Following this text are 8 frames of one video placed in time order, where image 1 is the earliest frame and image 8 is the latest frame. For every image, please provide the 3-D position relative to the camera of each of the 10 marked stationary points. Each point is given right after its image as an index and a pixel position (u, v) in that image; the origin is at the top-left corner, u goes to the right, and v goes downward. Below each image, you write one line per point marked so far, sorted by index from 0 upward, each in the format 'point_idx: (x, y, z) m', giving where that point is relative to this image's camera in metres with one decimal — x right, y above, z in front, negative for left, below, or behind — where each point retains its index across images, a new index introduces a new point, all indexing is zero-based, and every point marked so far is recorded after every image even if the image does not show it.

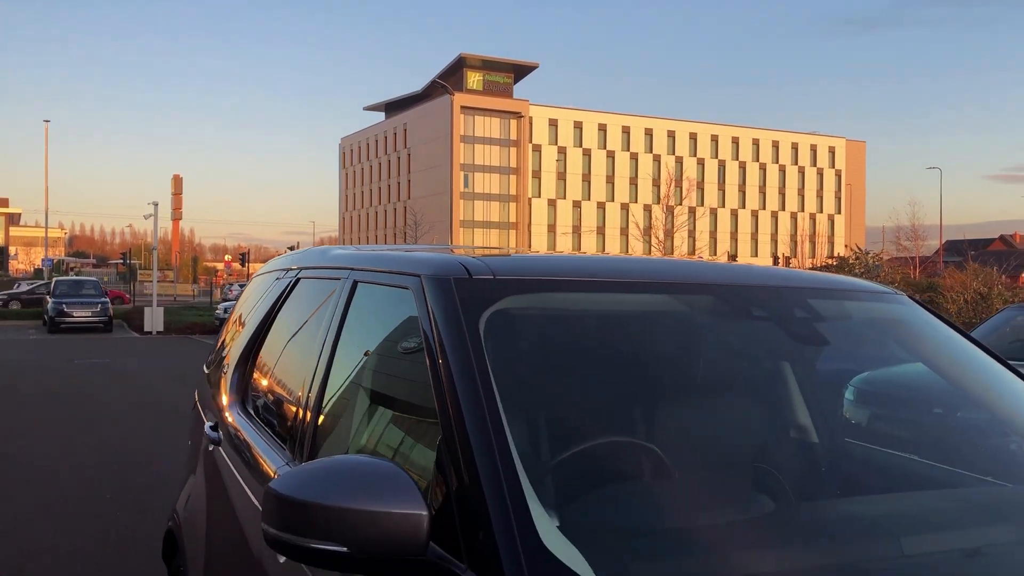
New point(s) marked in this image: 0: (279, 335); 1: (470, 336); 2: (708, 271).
0: (-0.8, -0.2, +3.0) m
1: (-0.1, -0.1, +1.8) m
2: (+0.5, 0.0, +2.3) m
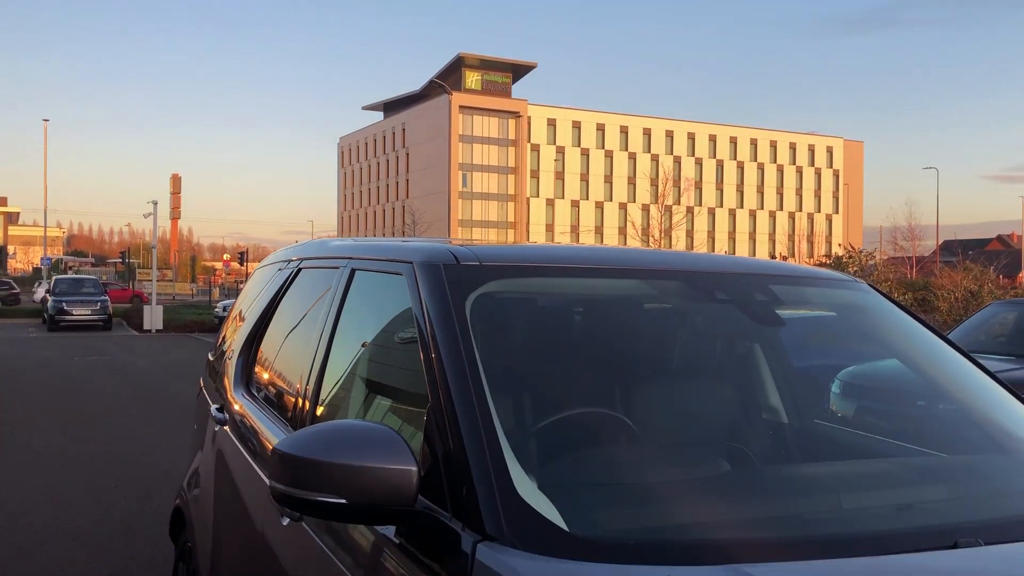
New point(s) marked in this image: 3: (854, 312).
0: (-0.9, -0.1, +3.2) m
1: (-0.1, -0.1, +2.0) m
2: (+0.4, +0.1, +2.5) m
3: (+1.0, -0.1, +2.6) m
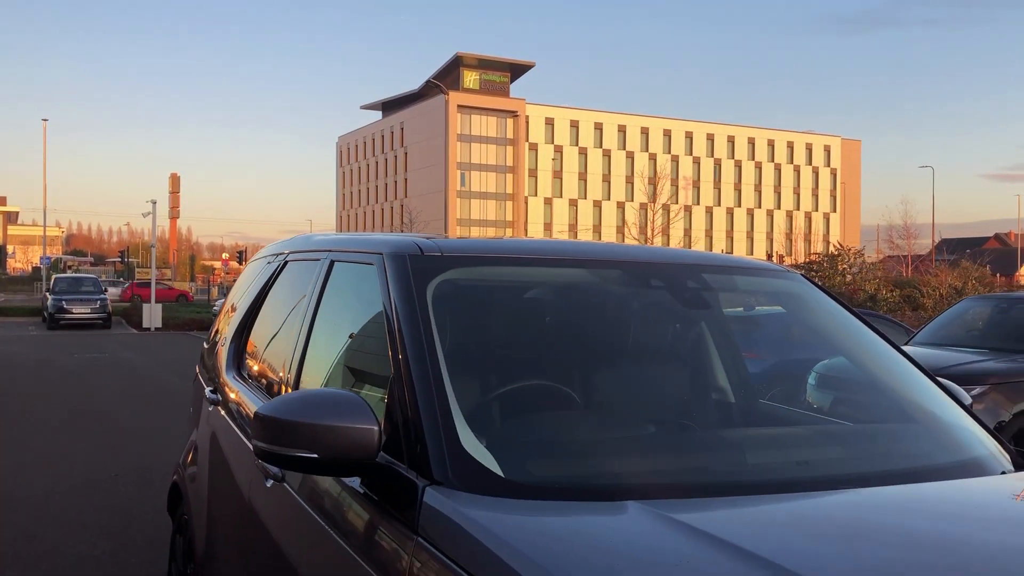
0: (-1.0, -0.1, +3.4) m
1: (-0.2, 0.0, +2.2) m
2: (+0.3, +0.1, +2.7) m
3: (+0.9, 0.0, +2.9) m
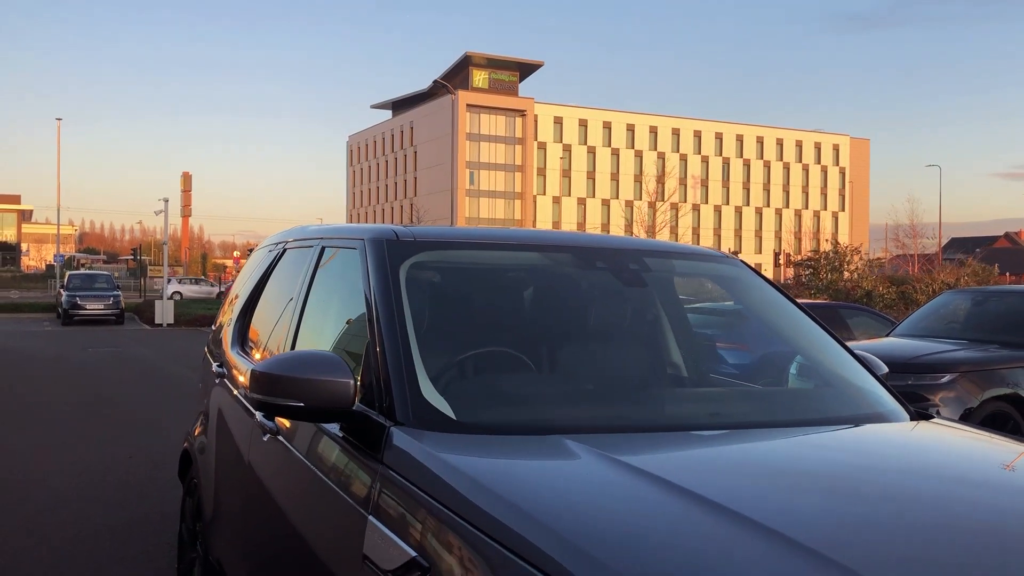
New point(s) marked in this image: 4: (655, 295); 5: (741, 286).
0: (-1.1, 0.0, +3.8) m
1: (-0.4, 0.0, +2.6) m
2: (+0.2, +0.2, +3.1) m
3: (+0.8, 0.0, +3.3) m
4: (+0.5, 0.0, +3.1) m
5: (+0.8, 0.0, +3.3) m
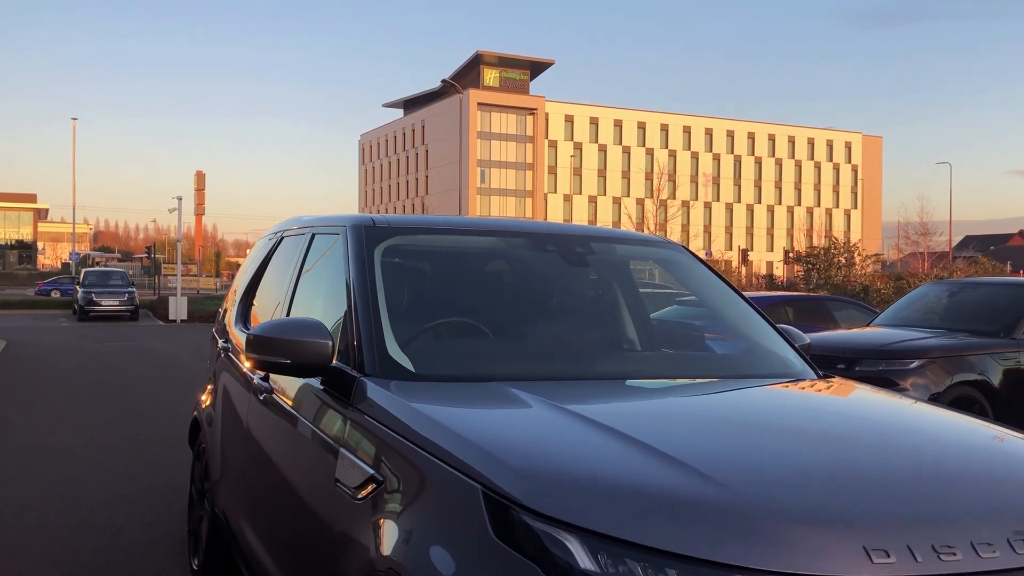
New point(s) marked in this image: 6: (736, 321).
0: (-1.2, 0.0, +4.2) m
1: (-0.5, +0.1, +3.0) m
2: (+0.1, +0.2, +3.5) m
3: (+0.7, +0.1, +3.7) m
4: (+0.4, +0.1, +3.5) m
5: (+0.7, +0.1, +3.7) m
6: (+0.9, -0.1, +3.5) m
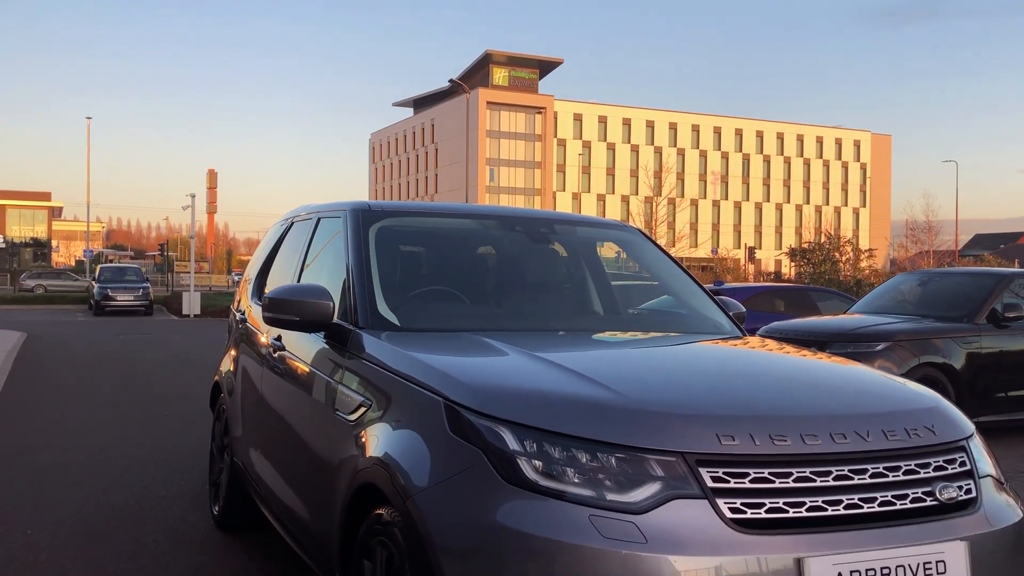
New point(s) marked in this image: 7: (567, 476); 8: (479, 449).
0: (-1.3, +0.1, +4.8) m
1: (-0.6, +0.2, +3.6) m
2: (0.0, +0.4, +4.1) m
3: (+0.6, +0.2, +4.2) m
4: (+0.3, +0.2, +4.1) m
5: (+0.6, +0.2, +4.3) m
6: (+0.8, 0.0, +4.1) m
7: (+0.1, -0.4, +2.1) m
8: (-0.1, -0.4, +2.2) m
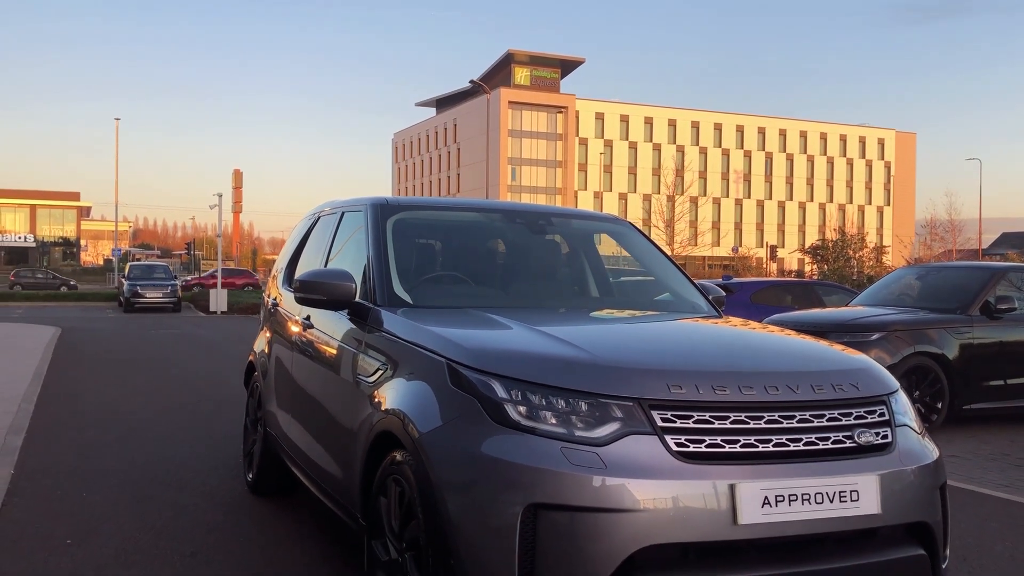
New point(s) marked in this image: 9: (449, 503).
0: (-1.2, +0.2, +5.3) m
1: (-0.6, +0.3, +4.1) m
2: (0.0, +0.4, +4.6) m
3: (+0.6, +0.3, +4.7) m
4: (+0.3, +0.2, +4.6) m
5: (+0.6, +0.3, +4.7) m
6: (+0.8, 0.0, +4.5) m
7: (+0.1, -0.4, +2.6) m
8: (-0.1, -0.3, +2.7) m
9: (-0.2, -0.7, +2.7) m
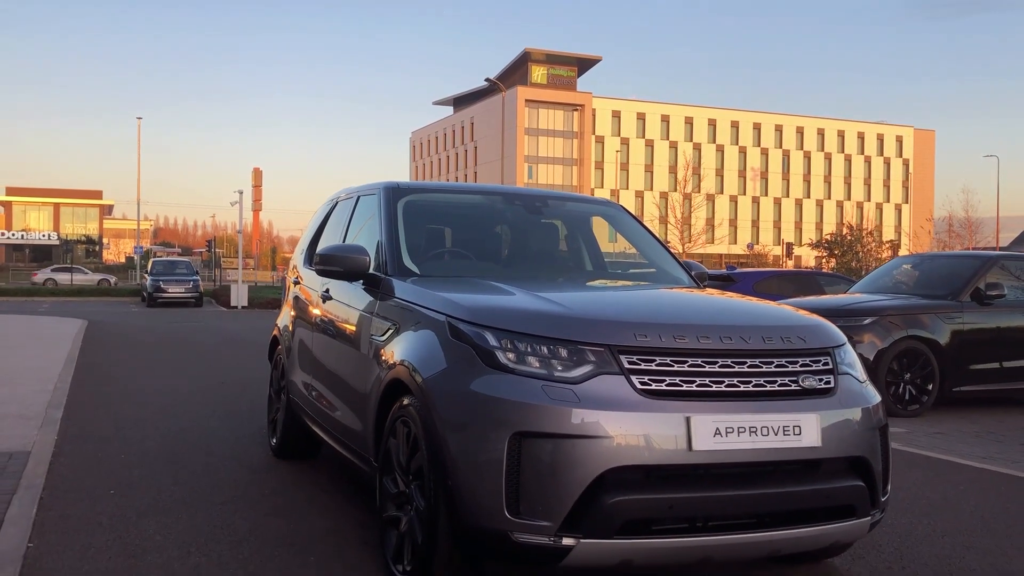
0: (-1.2, +0.4, +5.8) m
1: (-0.6, +0.4, +4.6) m
2: (0.0, +0.6, +5.0) m
3: (+0.6, +0.4, +5.1) m
4: (+0.3, +0.4, +5.0) m
5: (+0.6, +0.4, +5.1) m
6: (+0.8, +0.2, +4.9) m
7: (+0.1, -0.3, +3.0) m
8: (-0.1, -0.2, +3.1) m
9: (-0.2, -0.5, +3.1) m
